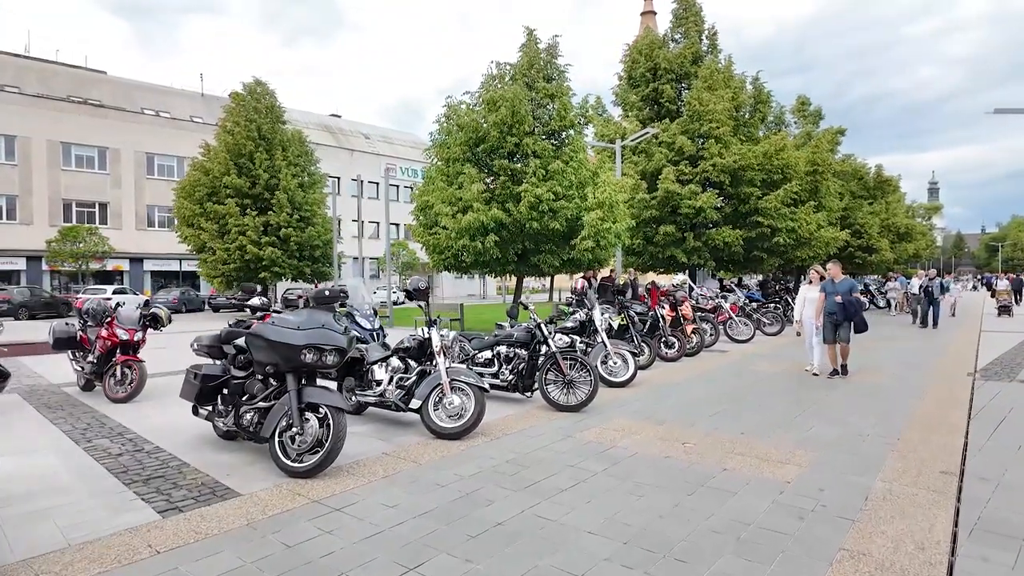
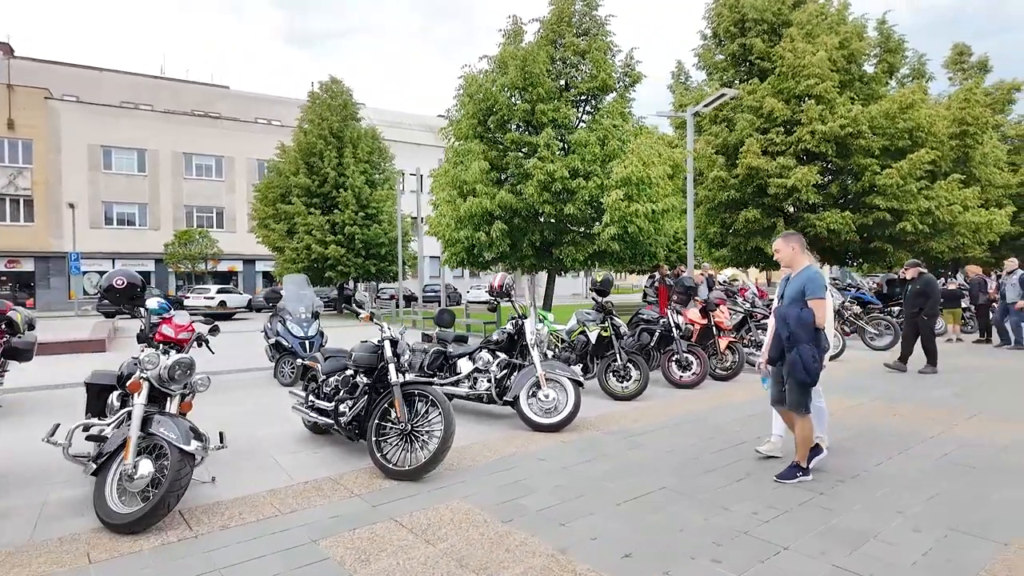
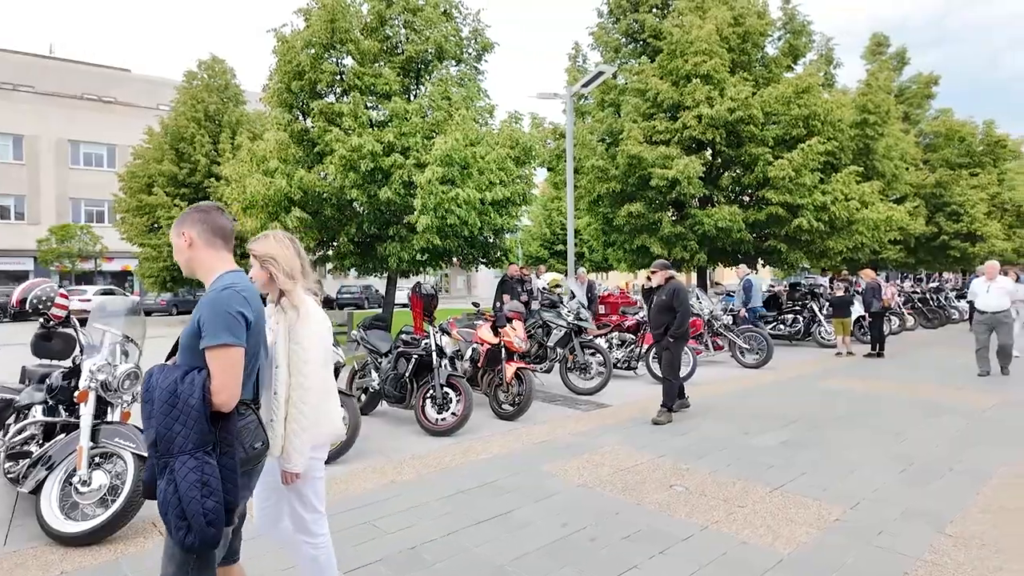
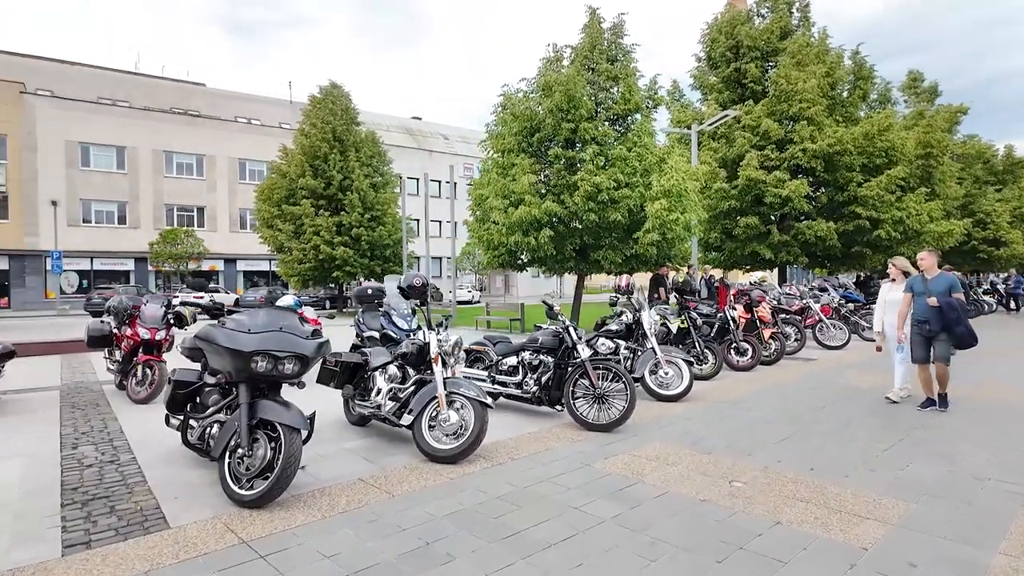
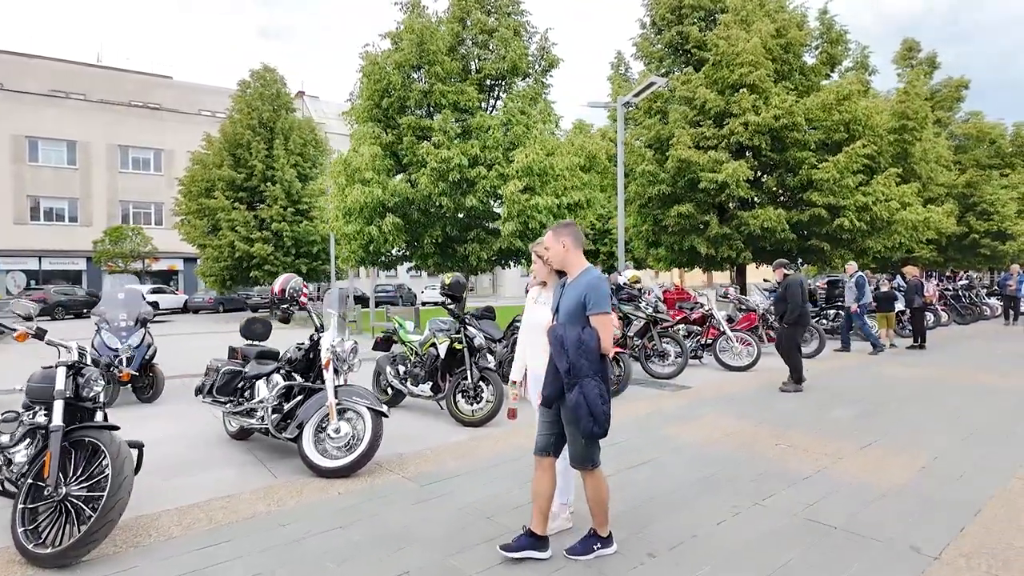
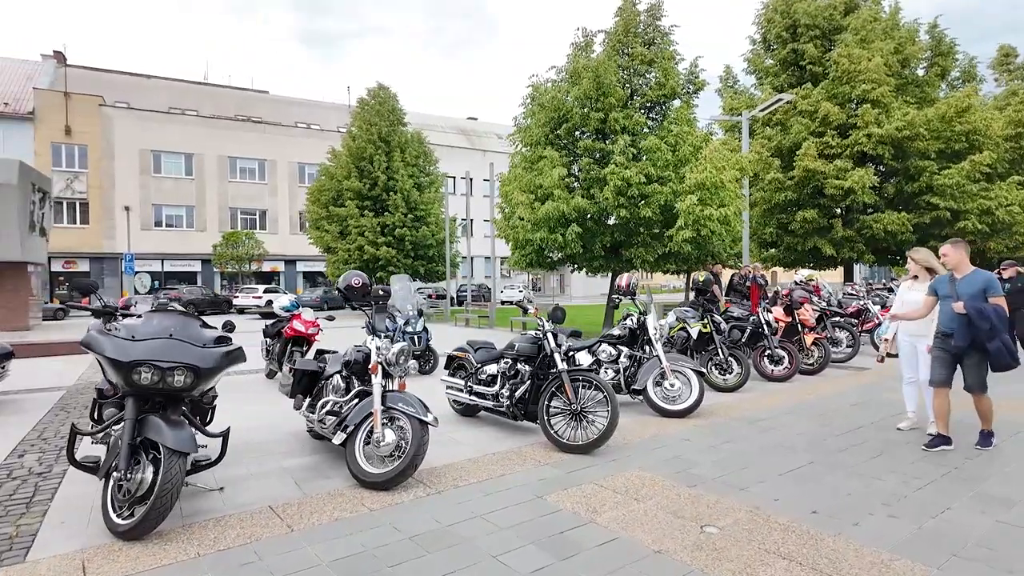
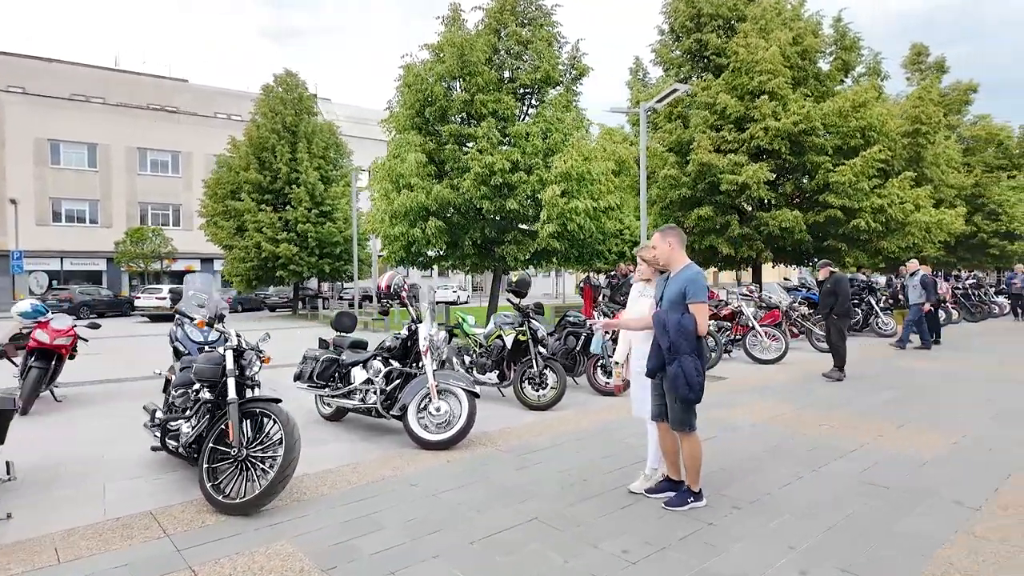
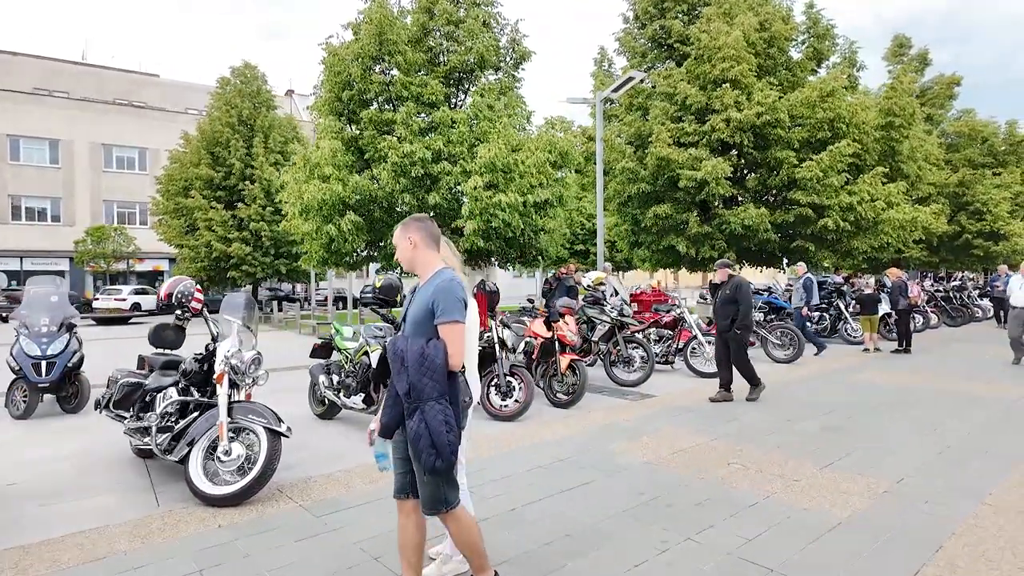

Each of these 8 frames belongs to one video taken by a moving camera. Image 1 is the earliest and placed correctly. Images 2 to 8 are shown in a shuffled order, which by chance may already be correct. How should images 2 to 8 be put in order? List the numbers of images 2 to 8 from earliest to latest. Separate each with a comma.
4, 6, 2, 7, 5, 8, 3
